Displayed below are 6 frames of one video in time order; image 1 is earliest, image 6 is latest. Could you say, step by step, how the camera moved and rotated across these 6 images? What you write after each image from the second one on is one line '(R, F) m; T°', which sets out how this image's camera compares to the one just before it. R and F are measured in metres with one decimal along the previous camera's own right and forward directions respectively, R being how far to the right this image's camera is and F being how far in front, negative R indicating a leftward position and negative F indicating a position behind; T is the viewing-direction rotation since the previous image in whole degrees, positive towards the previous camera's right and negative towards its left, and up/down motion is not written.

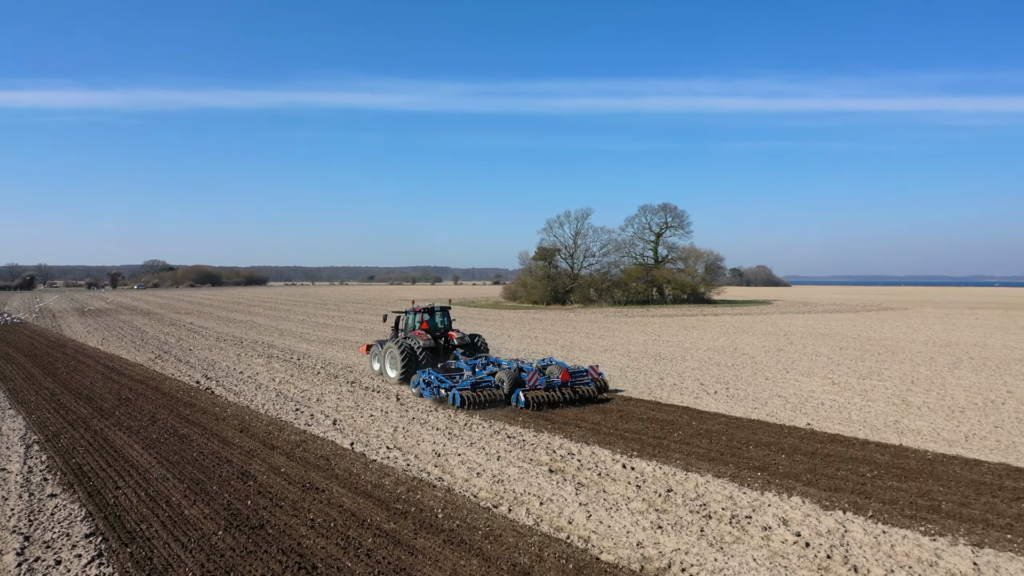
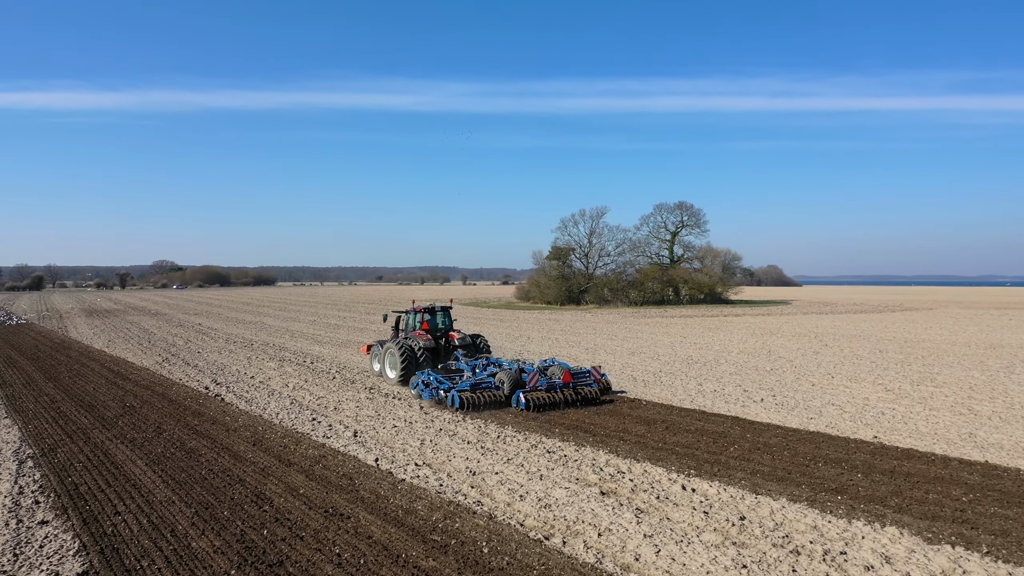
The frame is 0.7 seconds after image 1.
(-0.3, +0.9) m; -1°
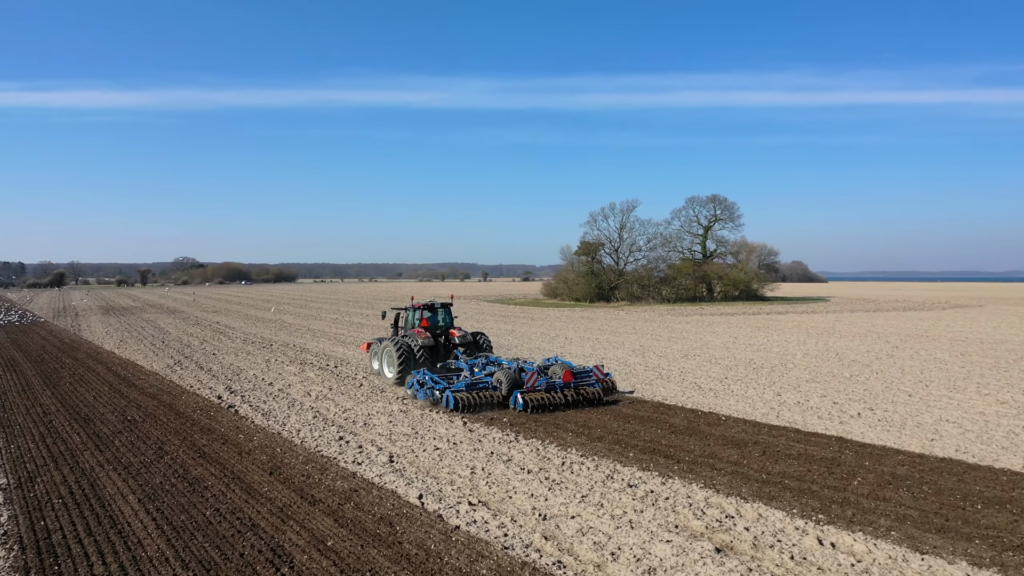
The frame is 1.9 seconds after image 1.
(-0.5, +1.7) m; -1°
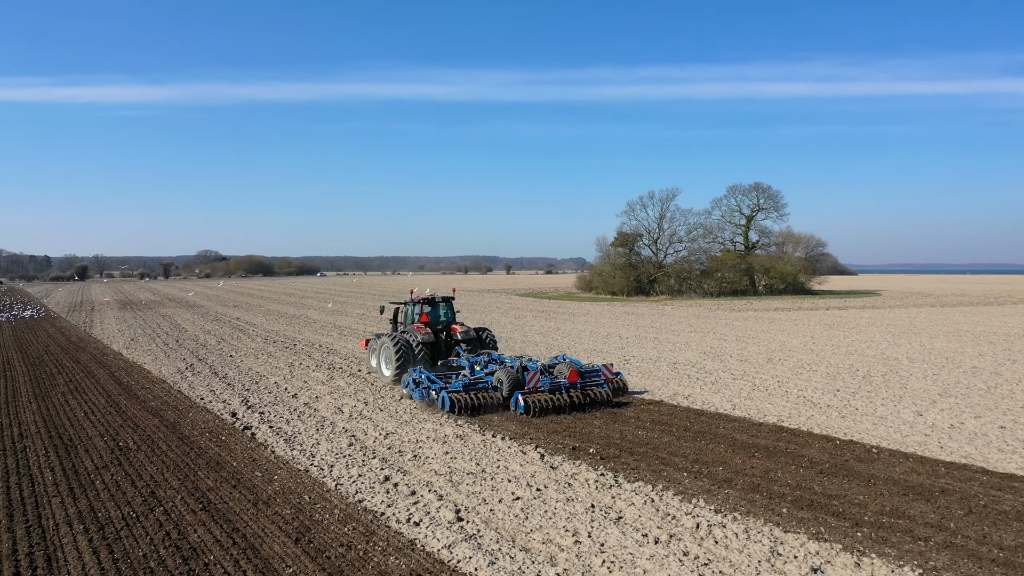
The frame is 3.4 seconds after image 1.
(-0.6, +2.2) m; -1°
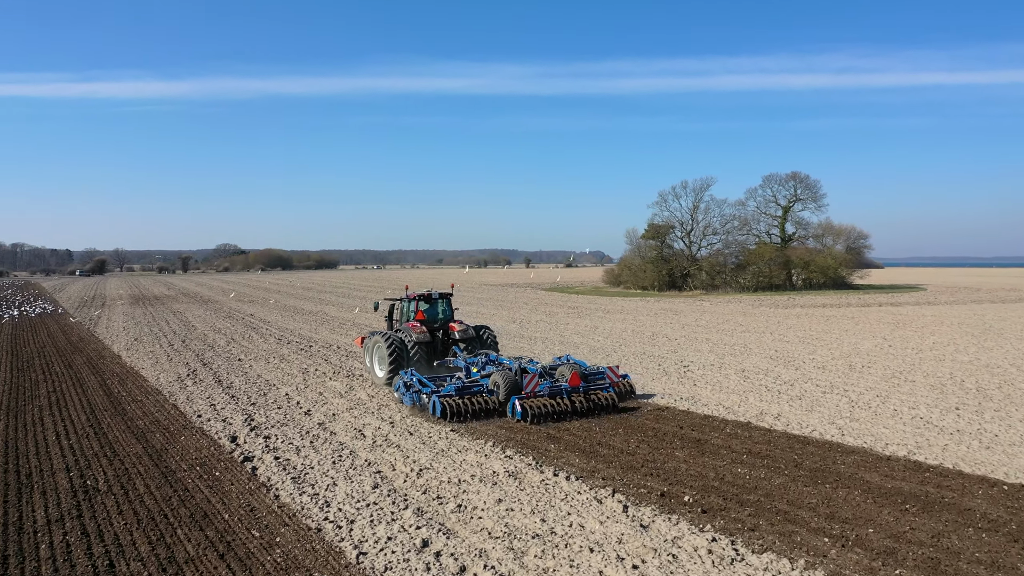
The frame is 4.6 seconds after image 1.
(-0.4, +1.9) m; -1°
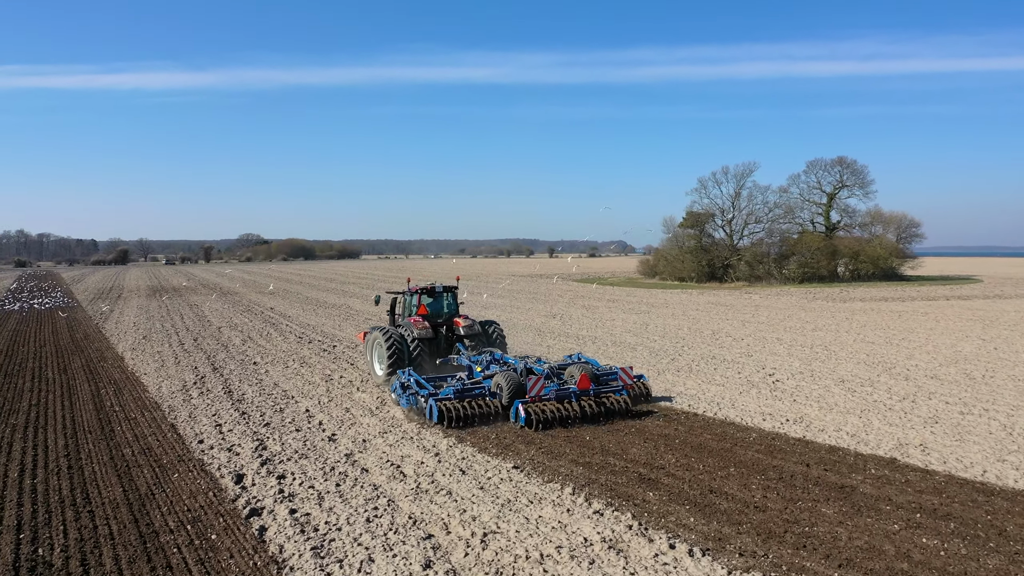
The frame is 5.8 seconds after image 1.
(-0.5, +1.9) m; -1°
